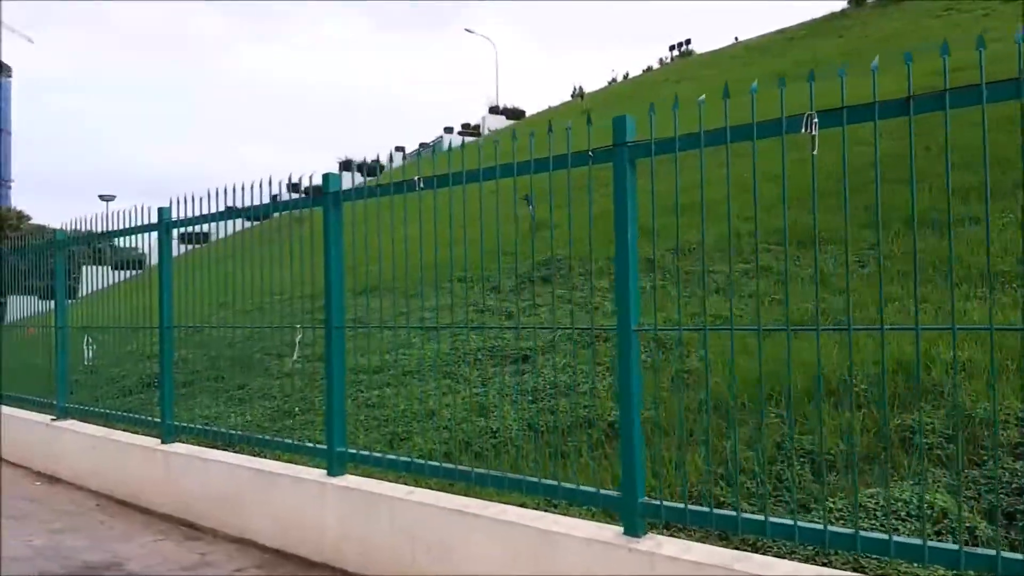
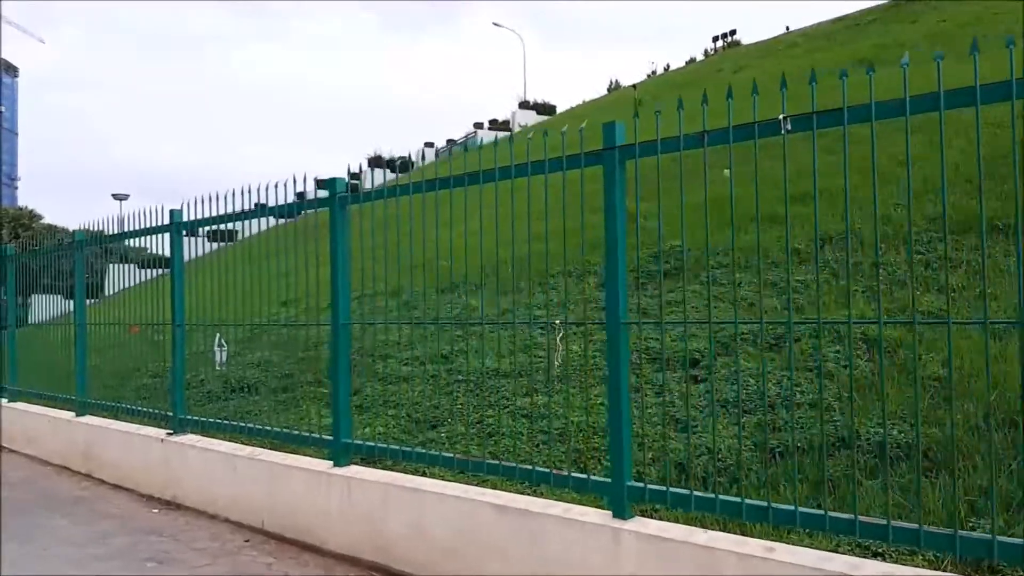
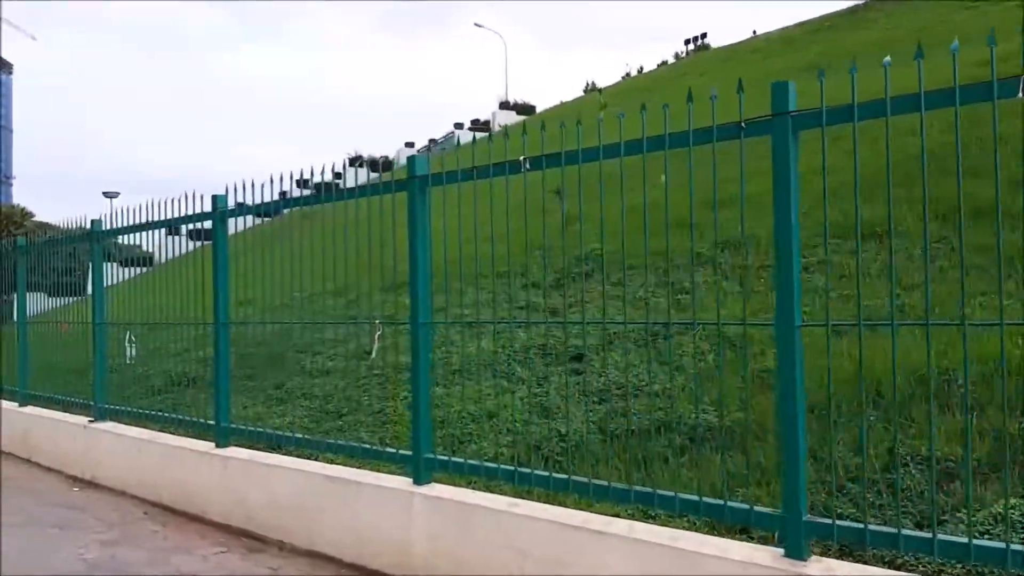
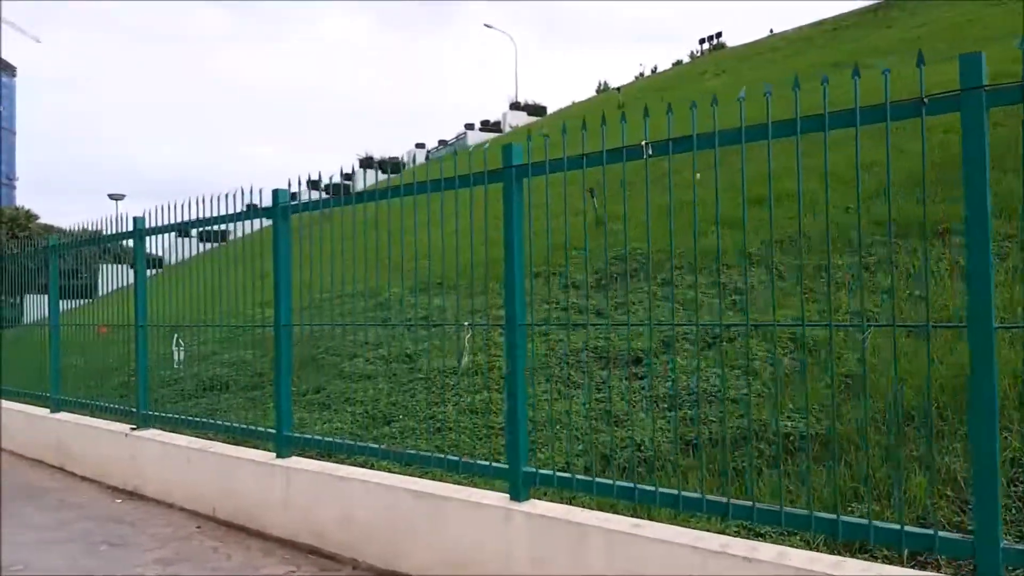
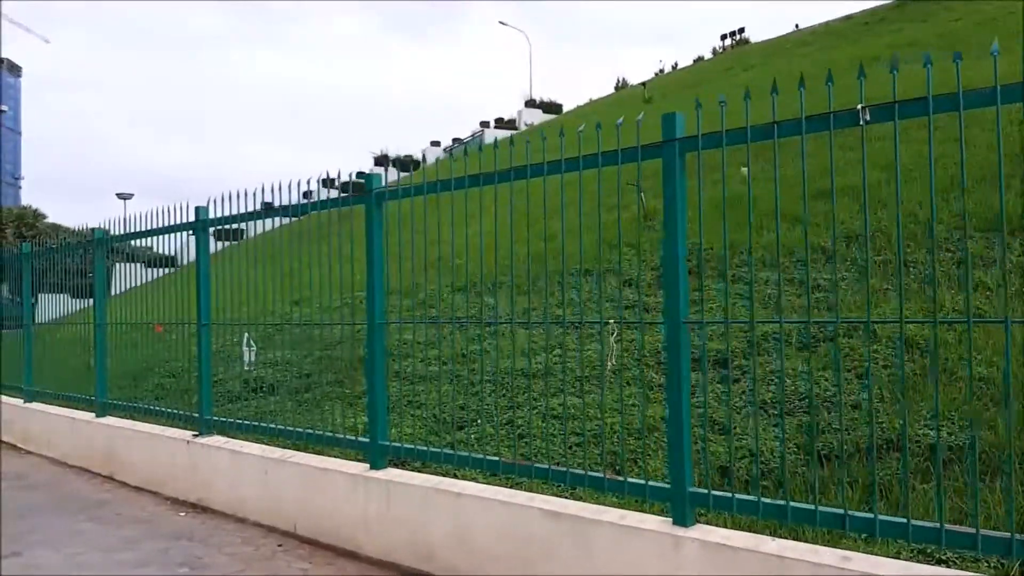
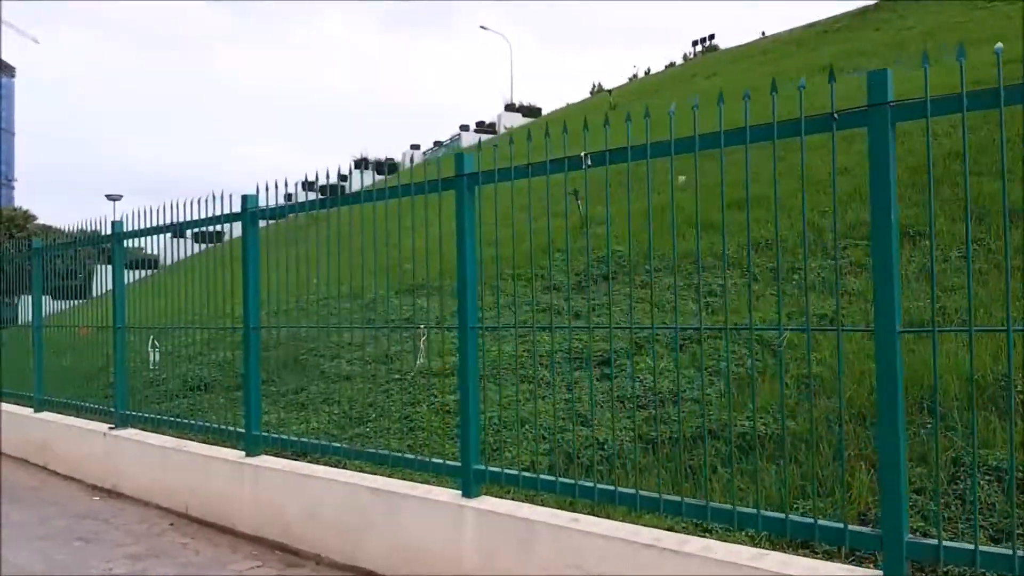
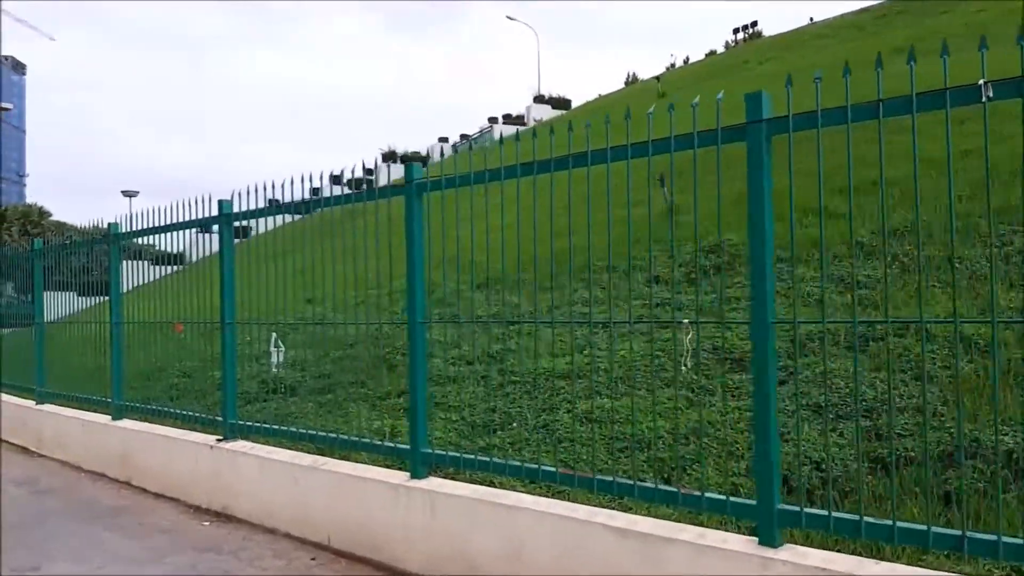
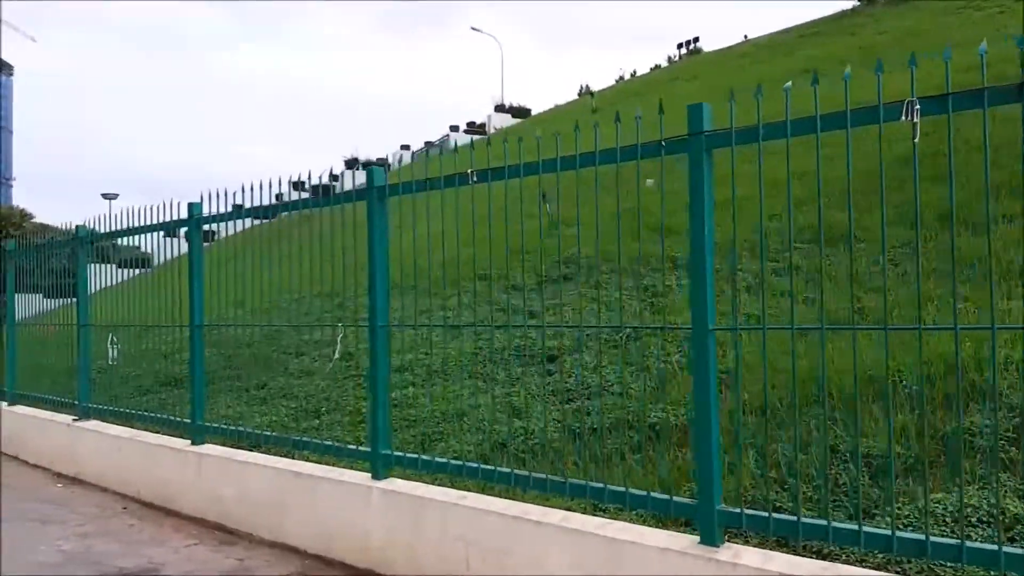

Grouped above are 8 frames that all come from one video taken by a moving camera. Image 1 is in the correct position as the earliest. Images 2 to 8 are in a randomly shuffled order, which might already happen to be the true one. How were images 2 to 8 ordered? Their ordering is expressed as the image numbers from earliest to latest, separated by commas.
8, 3, 6, 4, 2, 5, 7
